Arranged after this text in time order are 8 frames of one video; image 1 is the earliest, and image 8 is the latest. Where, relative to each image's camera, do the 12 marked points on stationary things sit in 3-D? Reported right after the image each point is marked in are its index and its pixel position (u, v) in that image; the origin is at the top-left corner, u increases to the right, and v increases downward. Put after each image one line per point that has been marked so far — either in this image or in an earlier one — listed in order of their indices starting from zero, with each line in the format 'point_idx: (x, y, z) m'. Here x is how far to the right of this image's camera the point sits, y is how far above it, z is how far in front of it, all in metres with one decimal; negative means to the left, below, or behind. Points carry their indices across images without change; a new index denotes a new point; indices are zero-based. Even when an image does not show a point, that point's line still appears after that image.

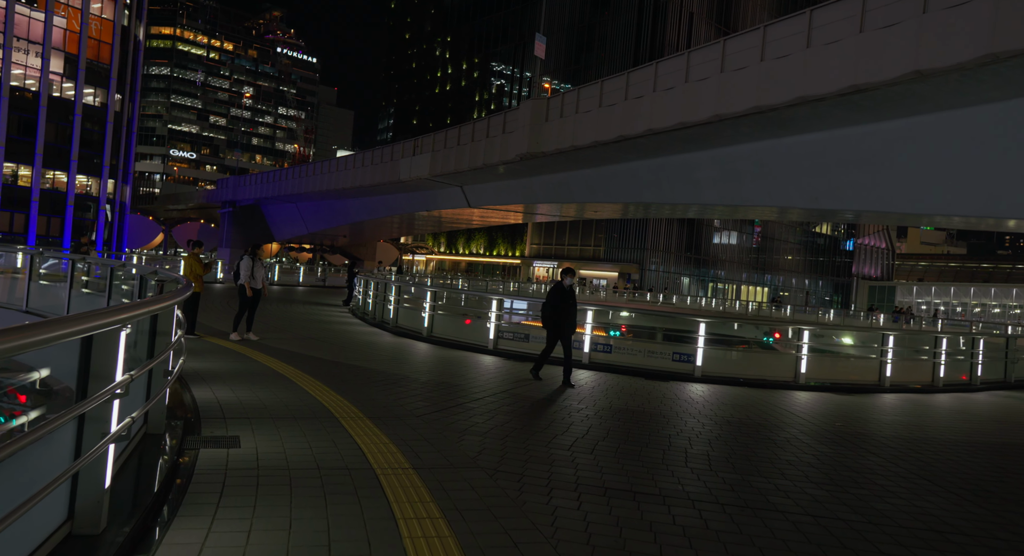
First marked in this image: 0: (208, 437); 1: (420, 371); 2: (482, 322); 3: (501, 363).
0: (-2.6, -1.4, +5.1) m
1: (-1.5, -1.5, +9.5) m
2: (-0.7, -1.0, +13.4) m
3: (-0.2, -1.7, +11.8) m
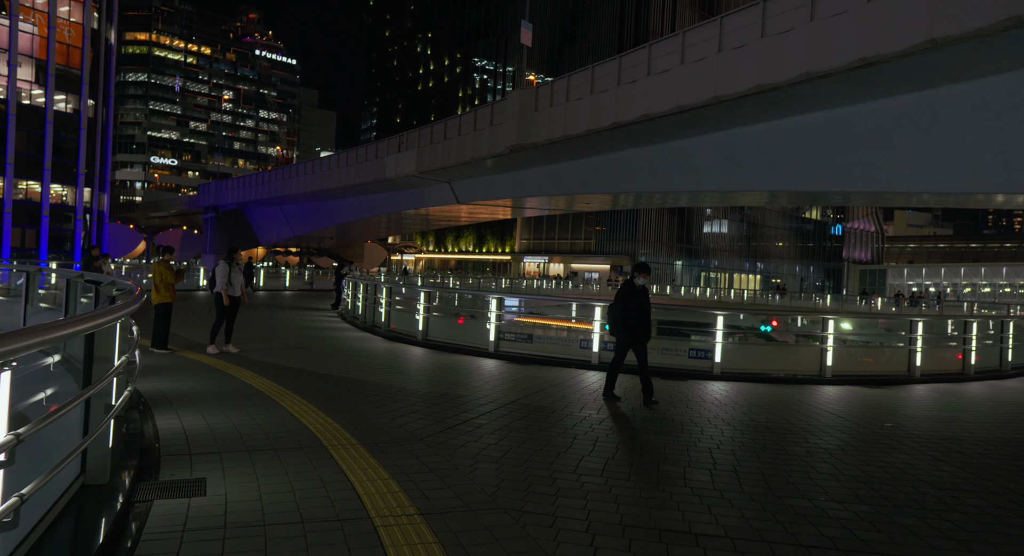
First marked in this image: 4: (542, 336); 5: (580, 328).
0: (-2.4, -1.4, +4.2) m
1: (-1.4, -1.5, +8.6) m
2: (-0.7, -0.9, +12.5) m
3: (-0.1, -1.6, +10.9) m
4: (+0.5, -1.1, +11.6) m
5: (+1.2, -0.9, +11.4) m
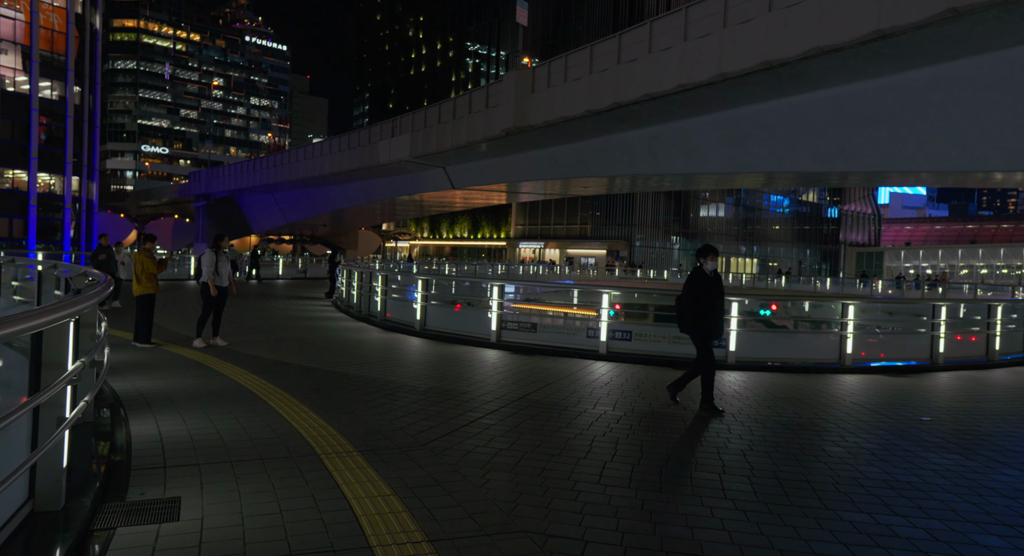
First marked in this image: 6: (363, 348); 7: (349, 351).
0: (-2.3, -1.4, +3.7) m
1: (-1.3, -1.3, +8.0) m
2: (-0.7, -0.7, +12.0) m
3: (-0.1, -1.4, +10.4) m
4: (+0.6, -0.9, +11.1) m
5: (+1.2, -0.6, +10.8) m
6: (-2.7, -1.3, +10.8) m
7: (-2.8, -1.2, +10.1) m
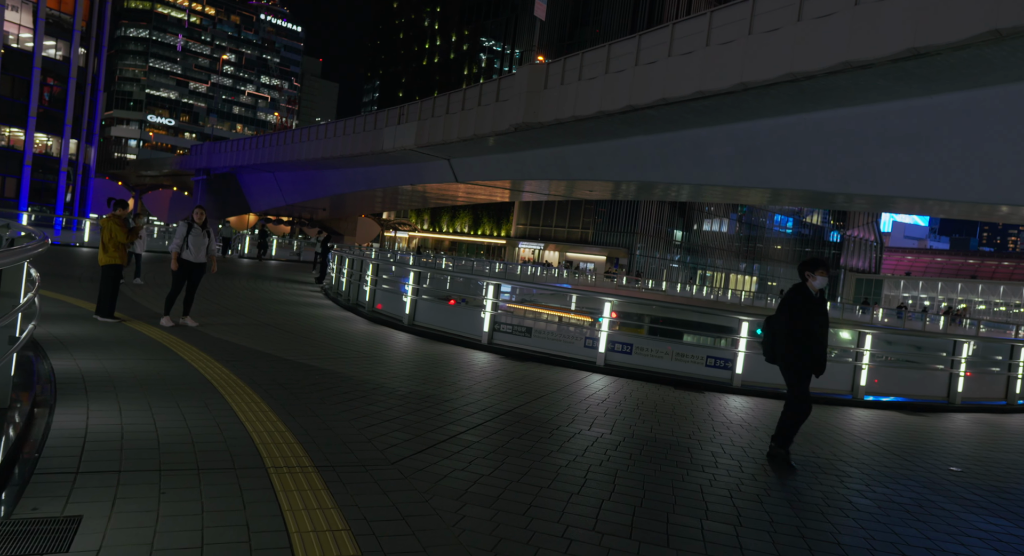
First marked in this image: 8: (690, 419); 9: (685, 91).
0: (-2.4, -1.2, +3.0) m
1: (-1.5, -1.2, +7.4) m
2: (-0.8, -0.6, +11.3) m
3: (-0.2, -1.4, +9.7) m
4: (+0.5, -0.9, +10.4) m
5: (+1.1, -0.7, +10.2) m
6: (-2.8, -1.0, +10.1) m
7: (-2.9, -1.0, +9.4) m
8: (+2.1, -1.7, +7.0) m
9: (+5.3, +5.8, +18.5) m
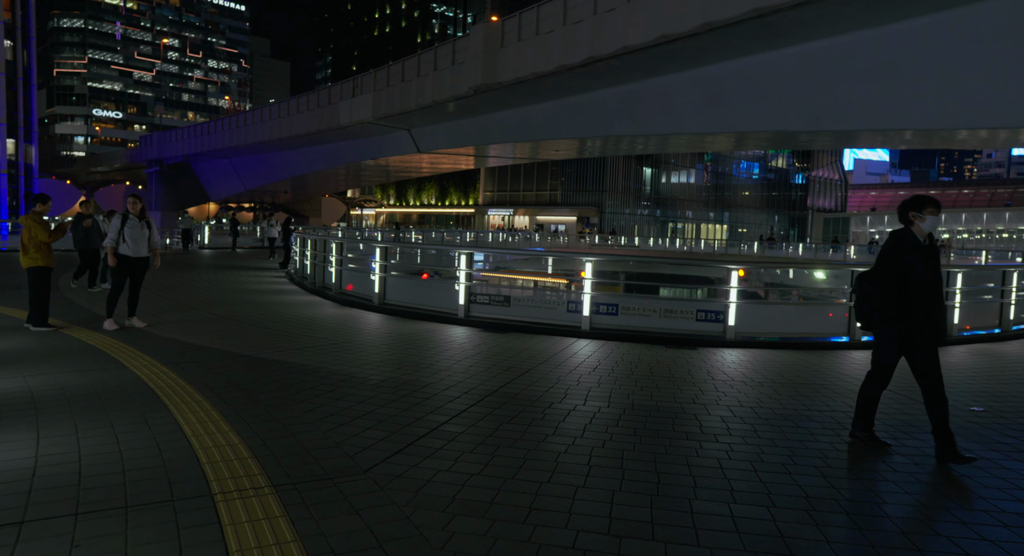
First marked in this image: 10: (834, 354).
0: (-2.4, -1.3, +2.3) m
1: (-1.7, -1.0, +6.7) m
2: (-1.2, -0.1, +10.6) m
3: (-0.5, -0.9, +9.1) m
4: (+0.1, -0.3, +9.8) m
5: (+0.8, -0.1, +9.6) m
6: (-3.2, -0.8, +9.4) m
7: (-3.2, -0.8, +8.7) m
8: (+2.0, -1.1, +6.5) m
9: (+4.0, +7.2, +17.7) m
10: (+4.7, -1.1, +8.6) m
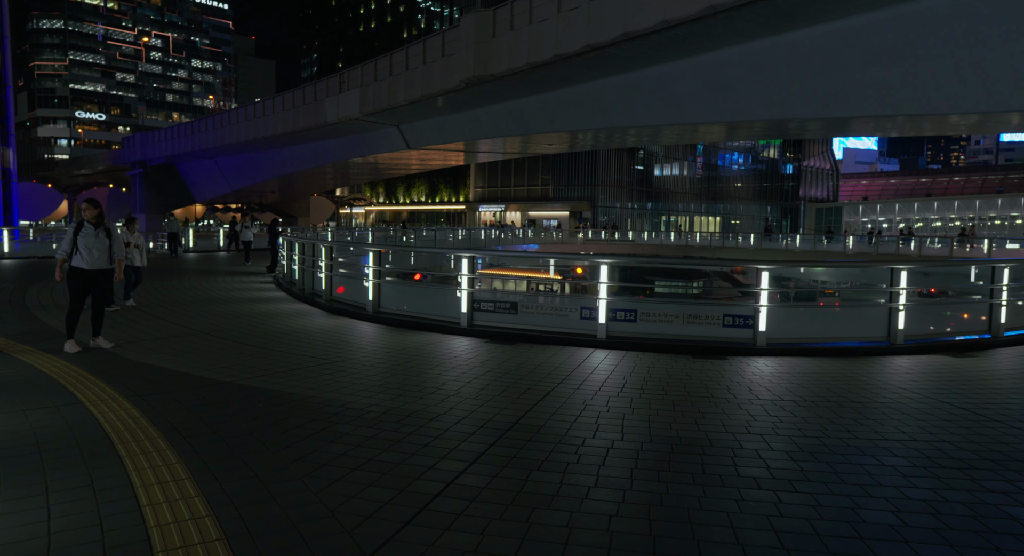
0: (-2.2, -1.4, +1.4) m
1: (-1.5, -1.1, +5.9) m
2: (-1.1, -0.2, +9.8) m
3: (-0.4, -1.0, +8.3) m
4: (+0.2, -0.4, +9.0) m
5: (+0.9, -0.2, +8.8) m
6: (-3.0, -0.9, +8.5) m
7: (-3.1, -0.9, +7.8) m
8: (+2.1, -1.2, +5.7) m
9: (+3.9, +7.2, +16.9) m
10: (+4.8, -1.1, +7.8) m
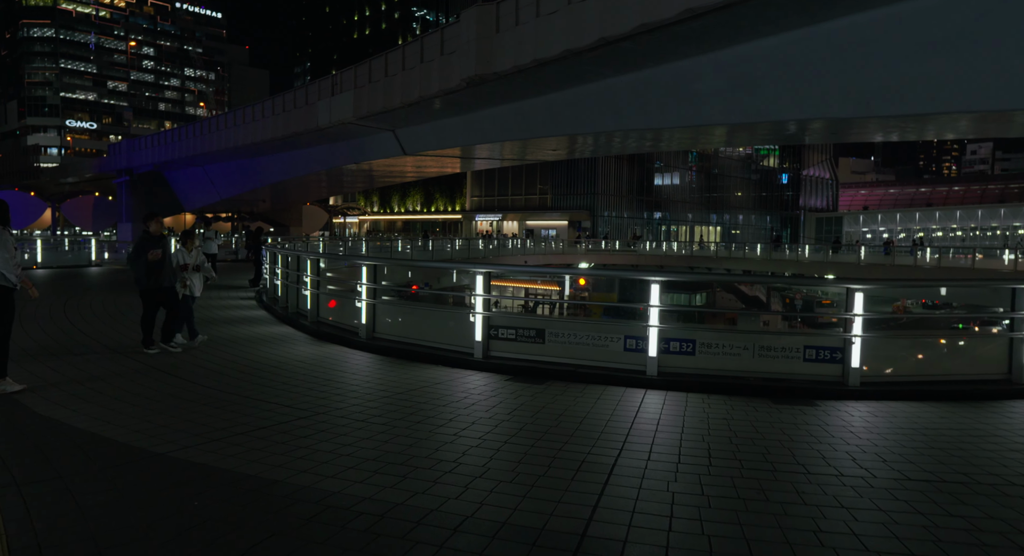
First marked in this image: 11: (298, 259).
0: (-1.8, -1.6, -0.3) m
1: (-1.1, -1.3, +4.2) m
2: (-0.8, -0.5, +8.1) m
3: (-0.1, -1.2, +6.6) m
4: (+0.5, -0.7, +7.3) m
5: (+1.2, -0.4, +7.1) m
6: (-2.7, -1.2, +6.8) m
7: (-2.8, -1.2, +6.1) m
8: (+2.5, -1.4, +4.1) m
9: (+4.1, +6.9, +15.4) m
10: (+5.1, -1.3, +6.2) m
11: (-4.4, +0.4, +12.1) m
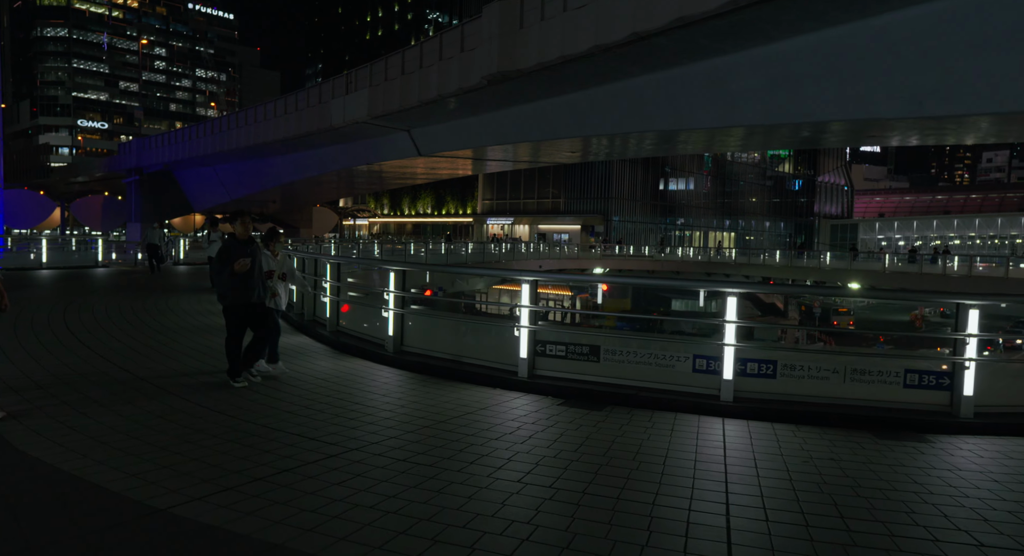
0: (-1.3, -1.6, -1.1) m
1: (-0.6, -1.4, +3.3) m
2: (-0.2, -0.6, +7.3) m
3: (+0.5, -1.3, +5.7) m
4: (+1.1, -0.8, +6.5) m
5: (+1.7, -0.5, +6.2) m
6: (-2.2, -1.2, +6.0) m
7: (-2.2, -1.2, +5.3) m
8: (+3.0, -1.5, +3.2) m
9: (+4.8, +6.7, +14.5) m
10: (+5.7, -1.5, +5.3) m
11: (-3.8, +0.3, +11.3) m
